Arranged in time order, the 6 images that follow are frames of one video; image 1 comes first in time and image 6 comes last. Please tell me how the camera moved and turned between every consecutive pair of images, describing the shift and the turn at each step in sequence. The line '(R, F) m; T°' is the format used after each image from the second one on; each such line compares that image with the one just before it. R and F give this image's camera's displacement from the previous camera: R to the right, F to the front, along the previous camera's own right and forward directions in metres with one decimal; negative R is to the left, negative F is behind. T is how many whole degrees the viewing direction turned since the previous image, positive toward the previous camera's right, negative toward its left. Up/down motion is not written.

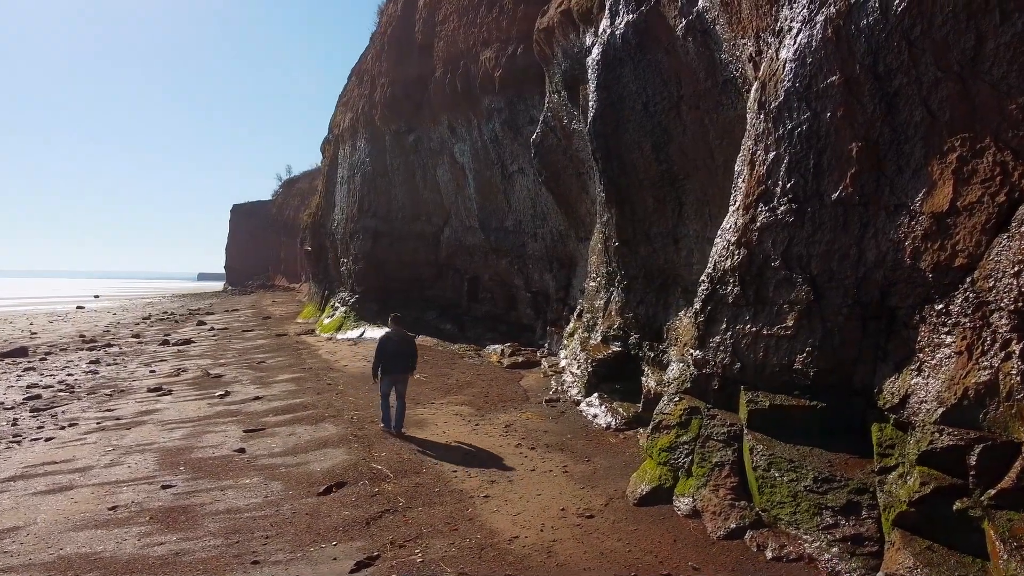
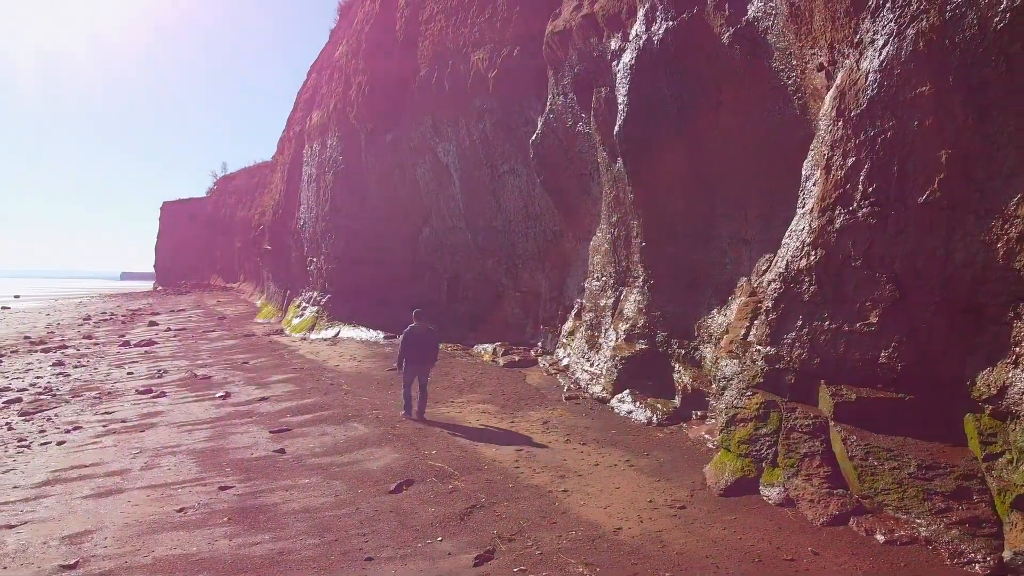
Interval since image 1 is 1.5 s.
(-1.1, -0.1) m; +4°
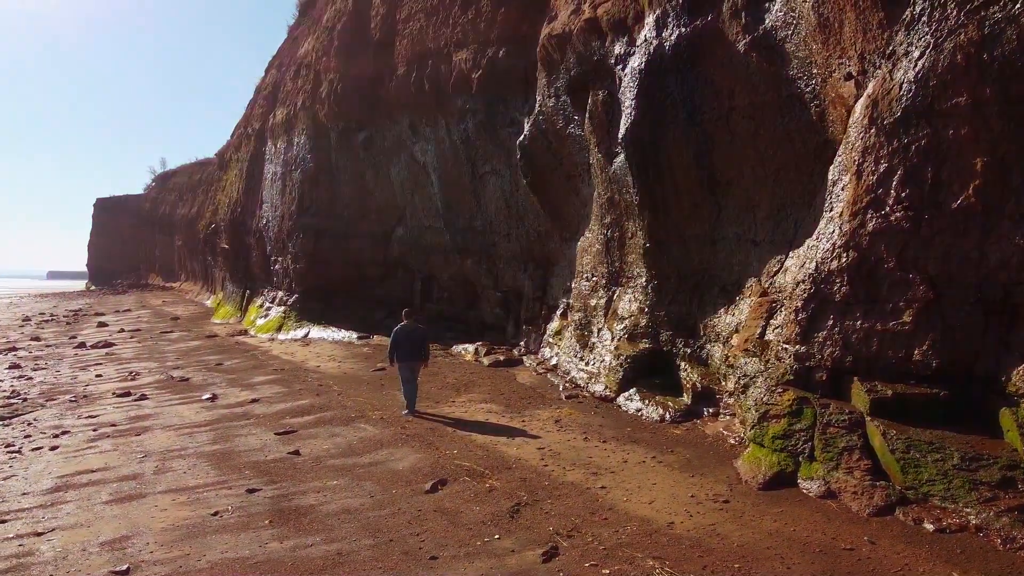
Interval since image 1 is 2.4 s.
(-0.8, 0.0) m; +4°
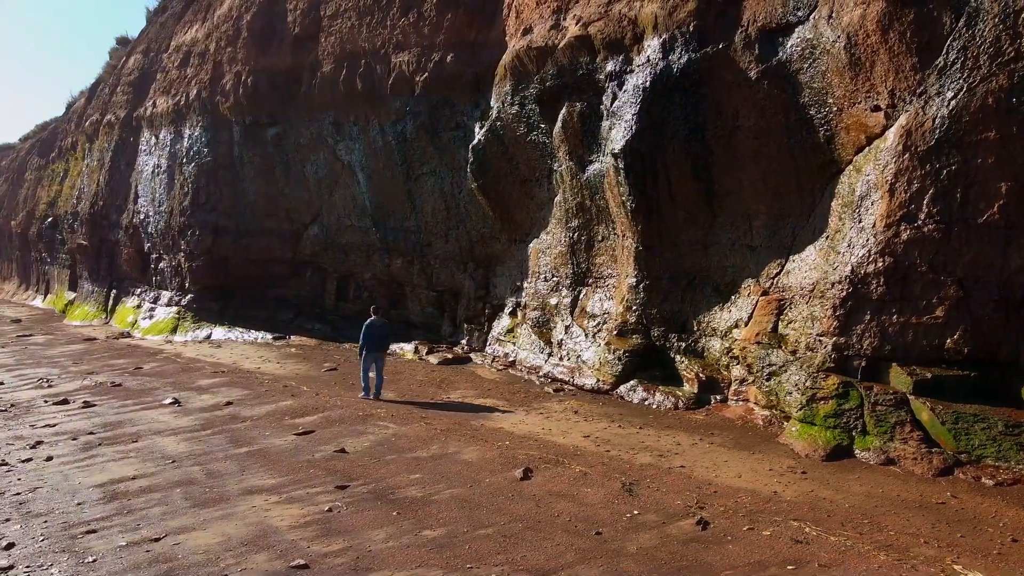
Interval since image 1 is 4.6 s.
(-2.3, -0.3) m; +12°
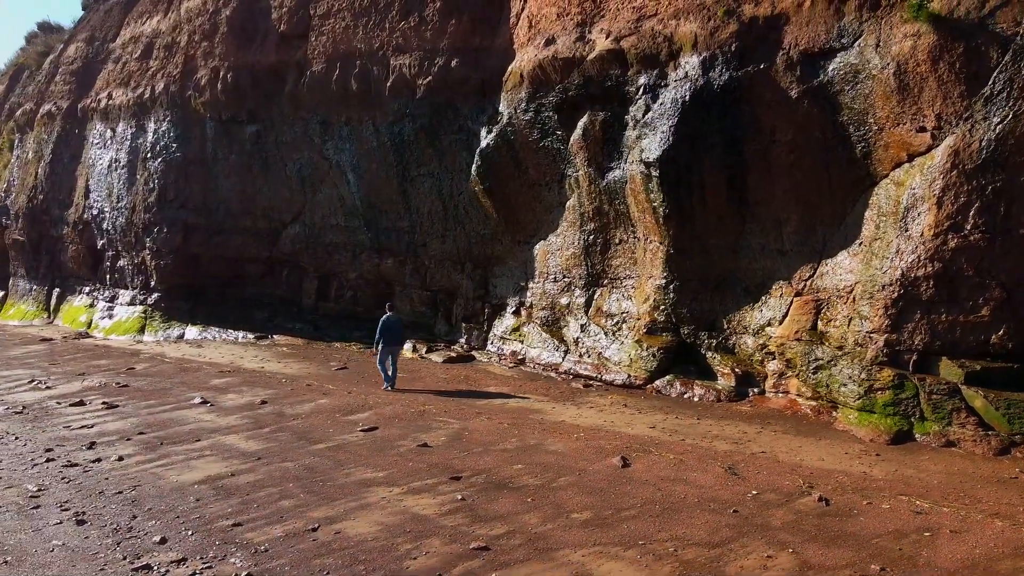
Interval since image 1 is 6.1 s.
(-1.8, -0.4) m; +6°
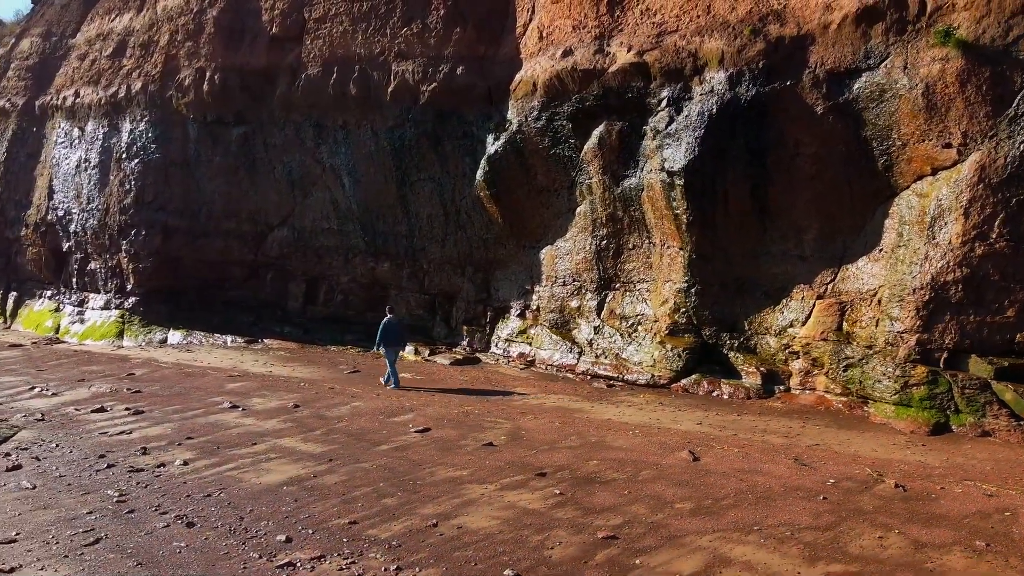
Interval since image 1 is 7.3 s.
(-1.4, -0.3) m; +4°
